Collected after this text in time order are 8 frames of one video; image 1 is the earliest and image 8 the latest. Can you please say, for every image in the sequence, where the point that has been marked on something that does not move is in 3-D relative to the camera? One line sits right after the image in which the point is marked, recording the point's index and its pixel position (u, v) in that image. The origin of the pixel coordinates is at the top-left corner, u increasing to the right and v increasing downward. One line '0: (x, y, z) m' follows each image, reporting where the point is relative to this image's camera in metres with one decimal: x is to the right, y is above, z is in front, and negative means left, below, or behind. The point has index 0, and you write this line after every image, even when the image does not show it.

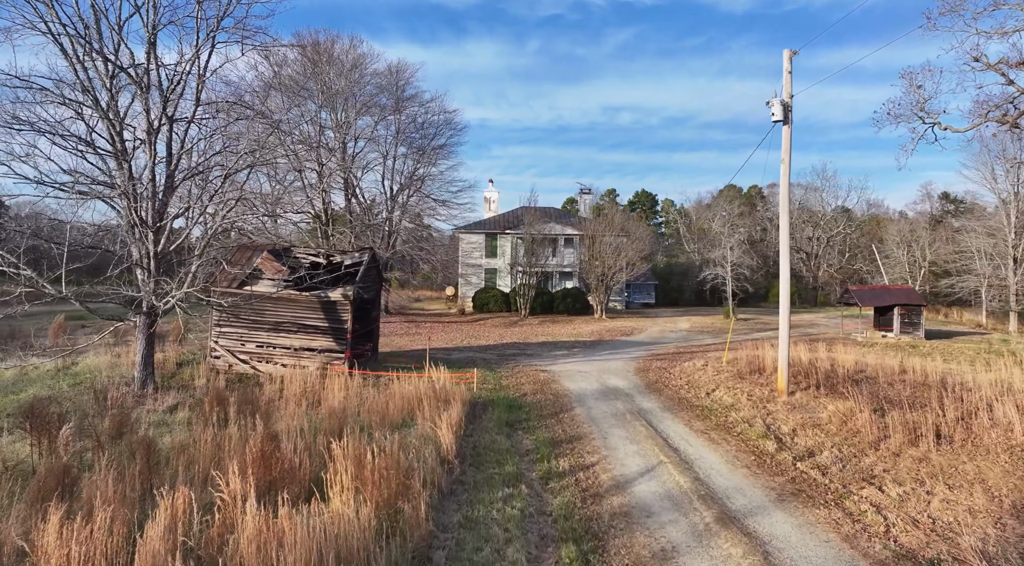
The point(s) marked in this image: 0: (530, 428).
0: (+0.2, -2.0, +9.1) m
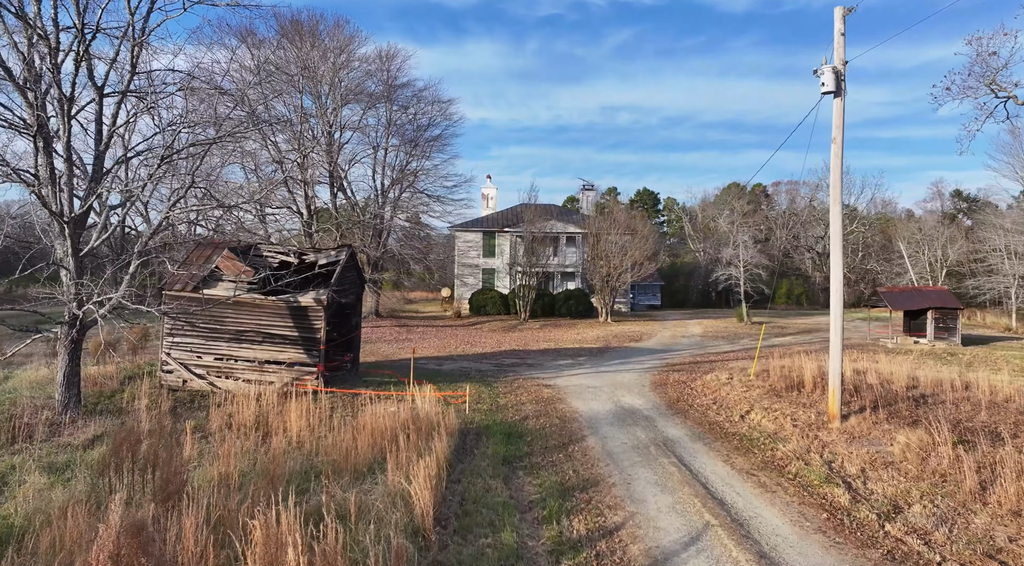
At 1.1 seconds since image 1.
0: (+0.2, -2.1, +7.3) m
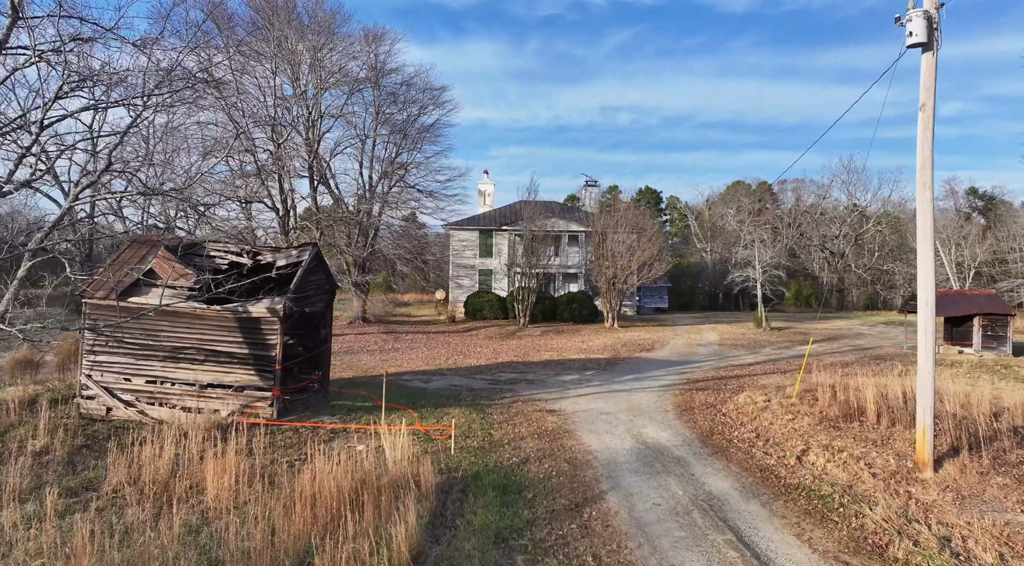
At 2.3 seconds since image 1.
0: (+0.2, -2.1, +5.2) m
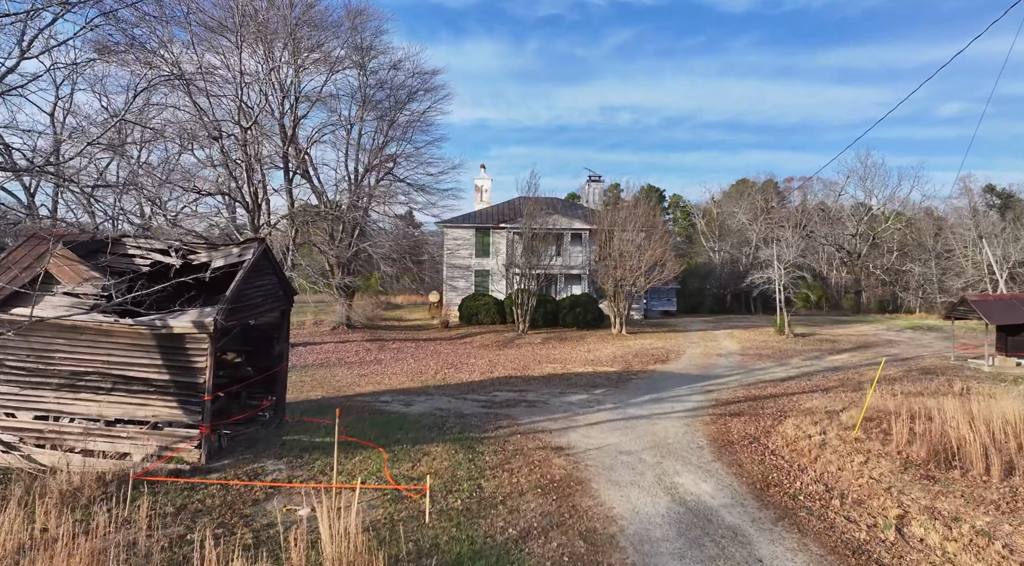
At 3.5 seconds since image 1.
0: (+0.1, -2.2, +3.1) m
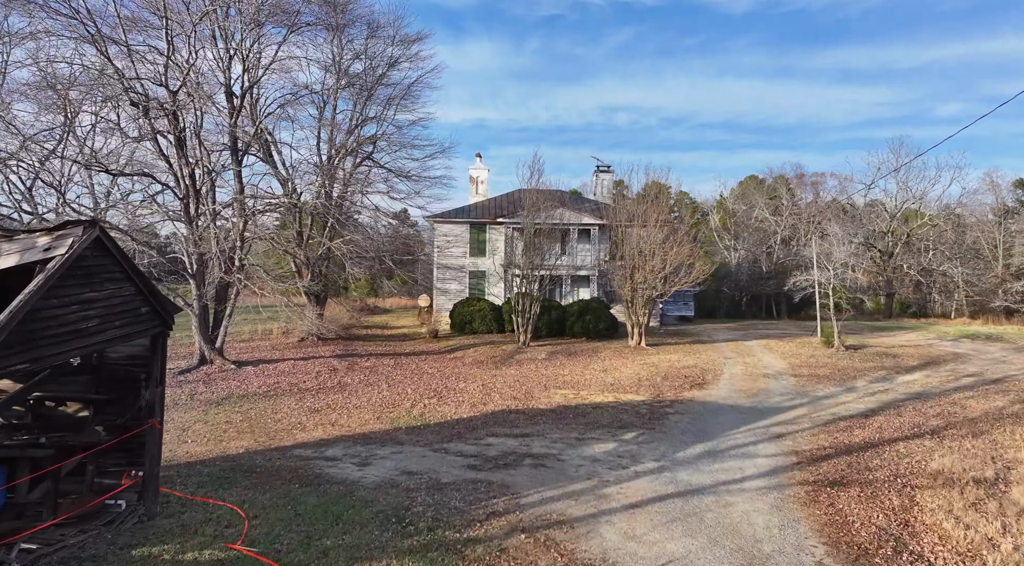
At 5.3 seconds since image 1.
0: (+0.2, -2.3, -0.3) m
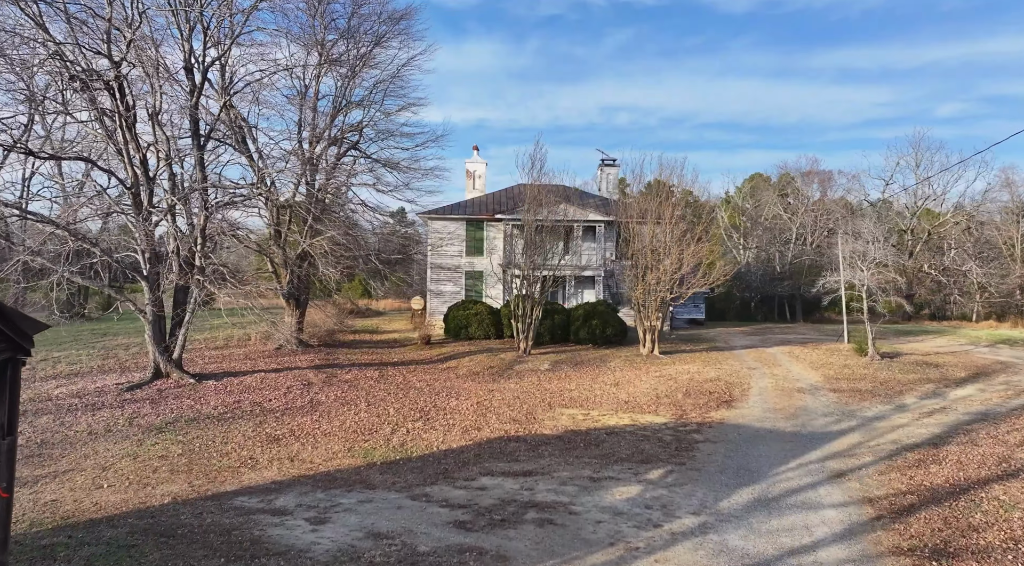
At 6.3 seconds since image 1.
0: (+0.1, -2.3, -2.1) m
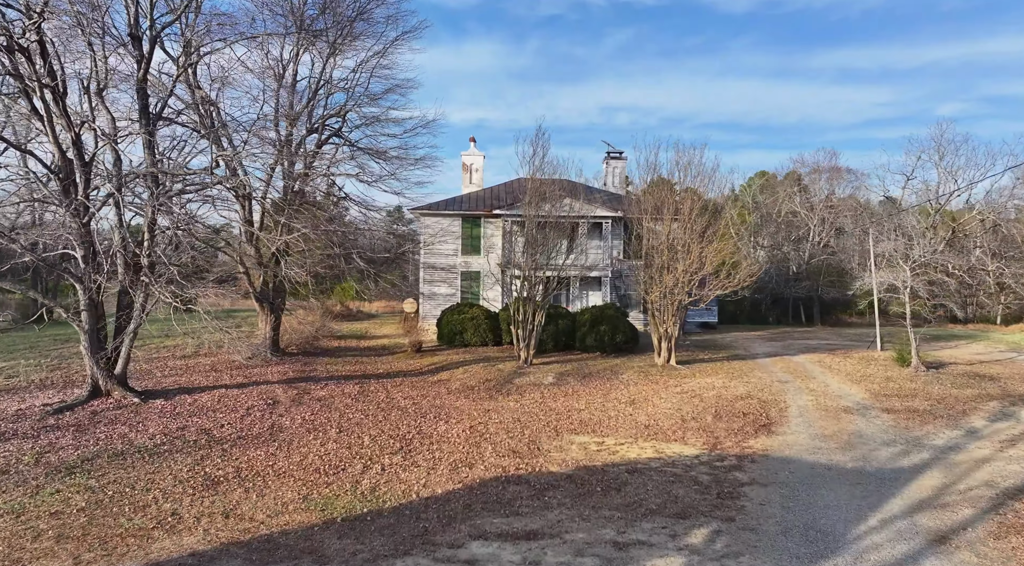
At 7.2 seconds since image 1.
0: (+0.1, -2.4, -4.0) m
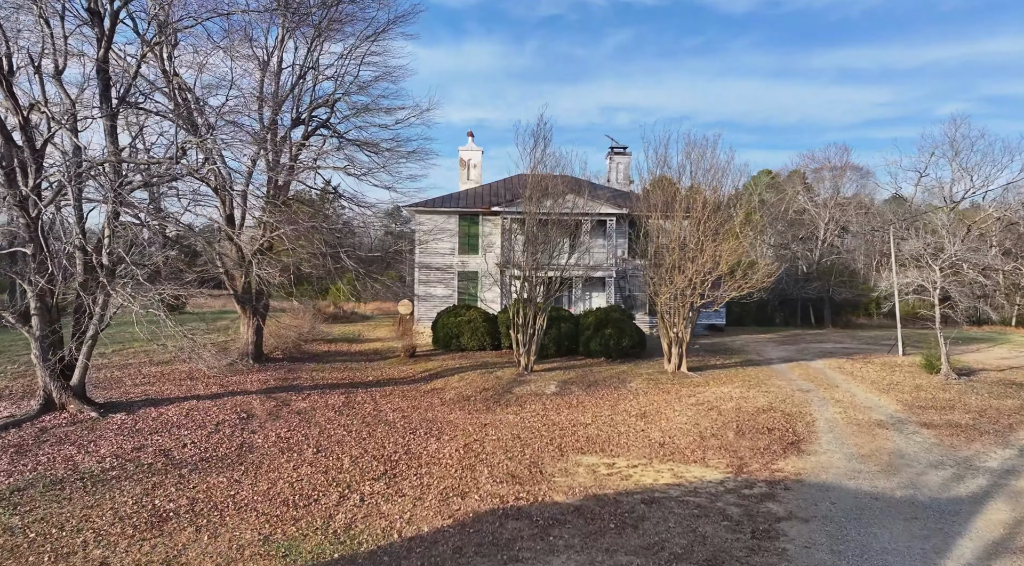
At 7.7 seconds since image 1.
0: (+0.1, -2.4, -5.1) m
